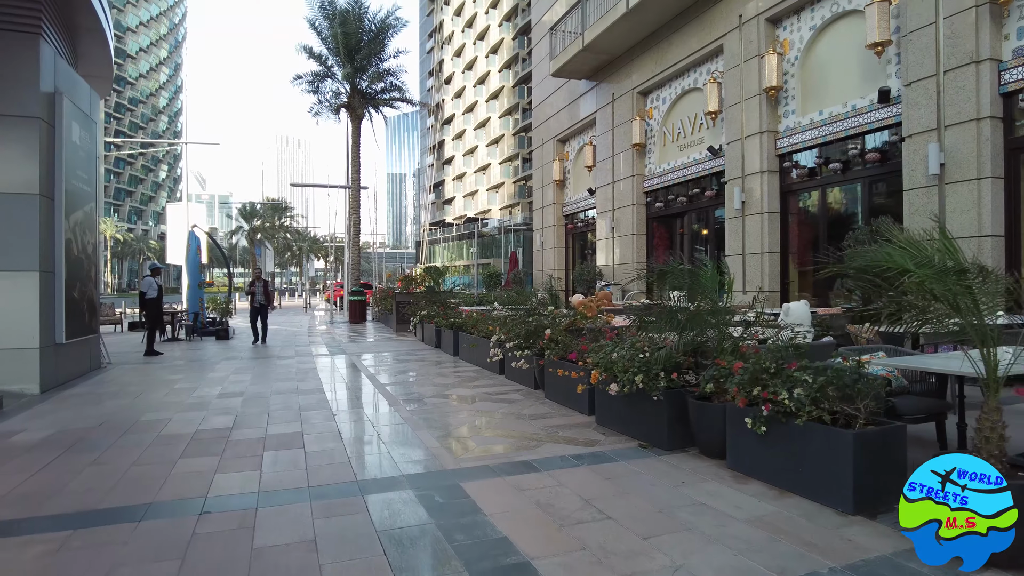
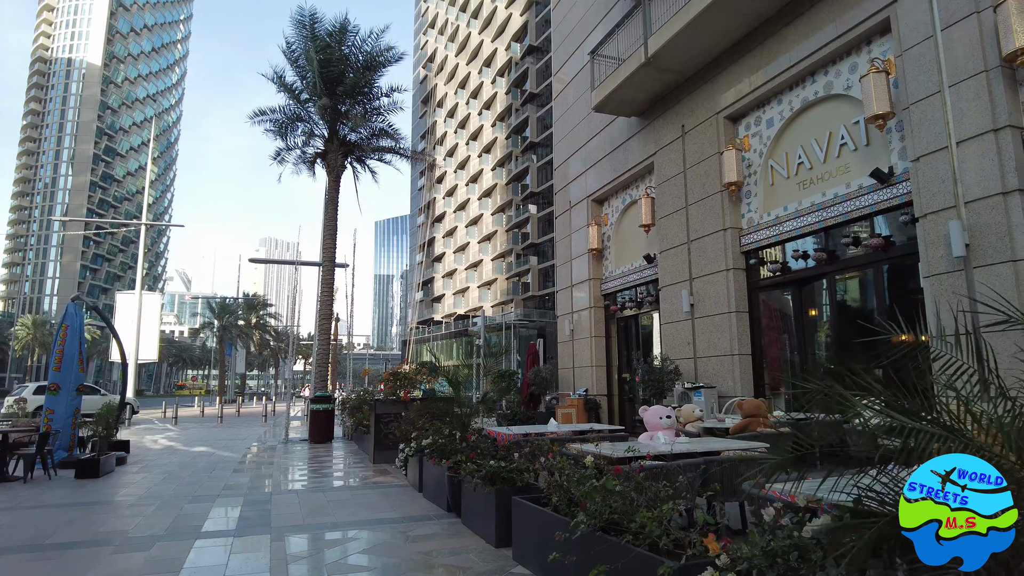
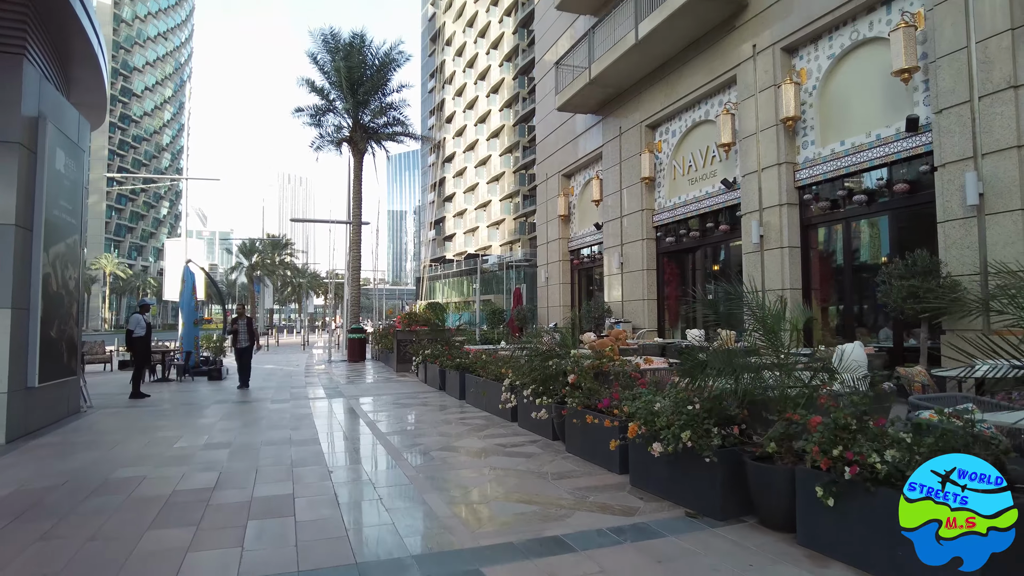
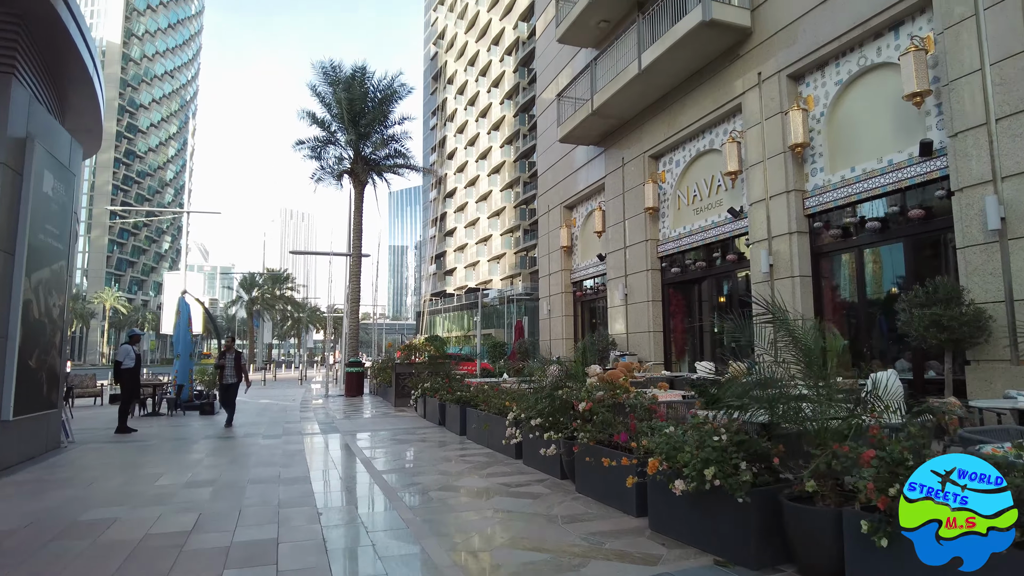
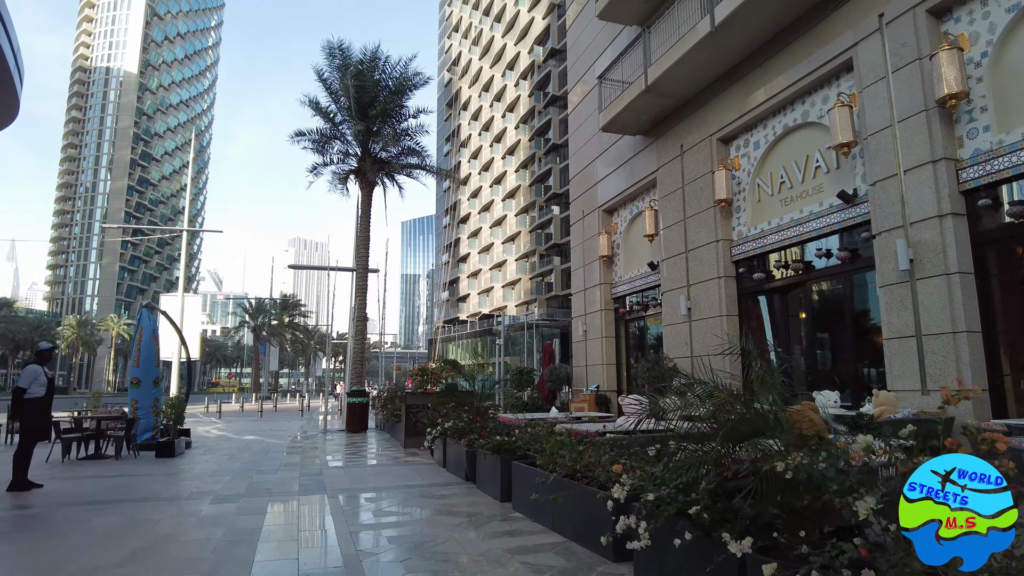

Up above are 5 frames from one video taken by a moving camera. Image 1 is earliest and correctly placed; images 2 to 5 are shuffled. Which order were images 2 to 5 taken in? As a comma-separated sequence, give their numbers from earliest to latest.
3, 4, 5, 2
